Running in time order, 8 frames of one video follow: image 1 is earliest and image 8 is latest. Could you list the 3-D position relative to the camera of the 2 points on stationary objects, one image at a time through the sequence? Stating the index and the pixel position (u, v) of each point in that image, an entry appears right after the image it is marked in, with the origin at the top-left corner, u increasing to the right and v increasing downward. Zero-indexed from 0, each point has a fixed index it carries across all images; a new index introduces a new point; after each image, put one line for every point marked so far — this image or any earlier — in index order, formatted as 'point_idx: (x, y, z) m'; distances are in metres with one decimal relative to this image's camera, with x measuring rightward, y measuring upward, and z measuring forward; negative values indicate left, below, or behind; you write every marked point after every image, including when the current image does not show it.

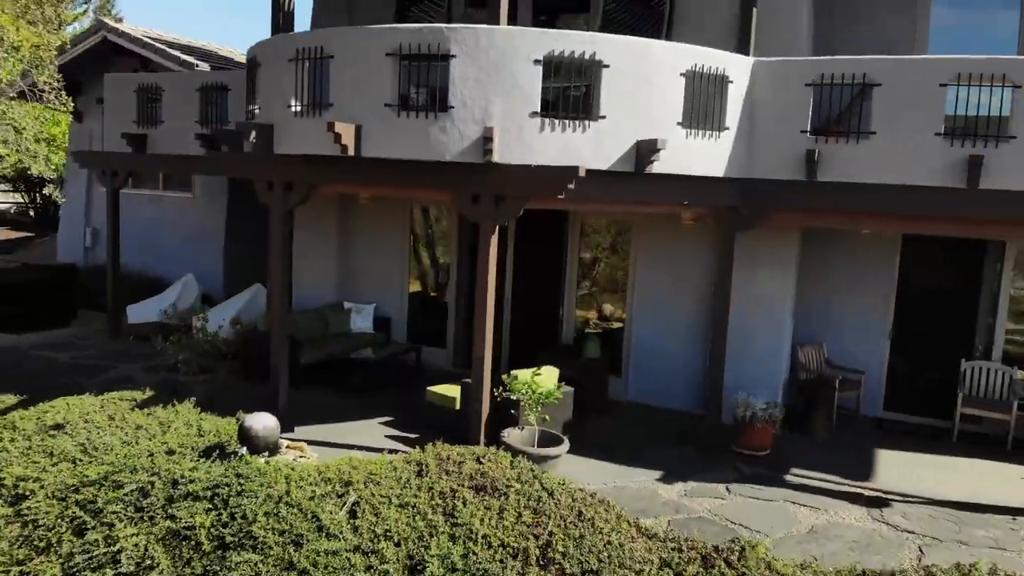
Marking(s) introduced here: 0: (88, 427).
0: (-3.1, -0.9, +6.0) m
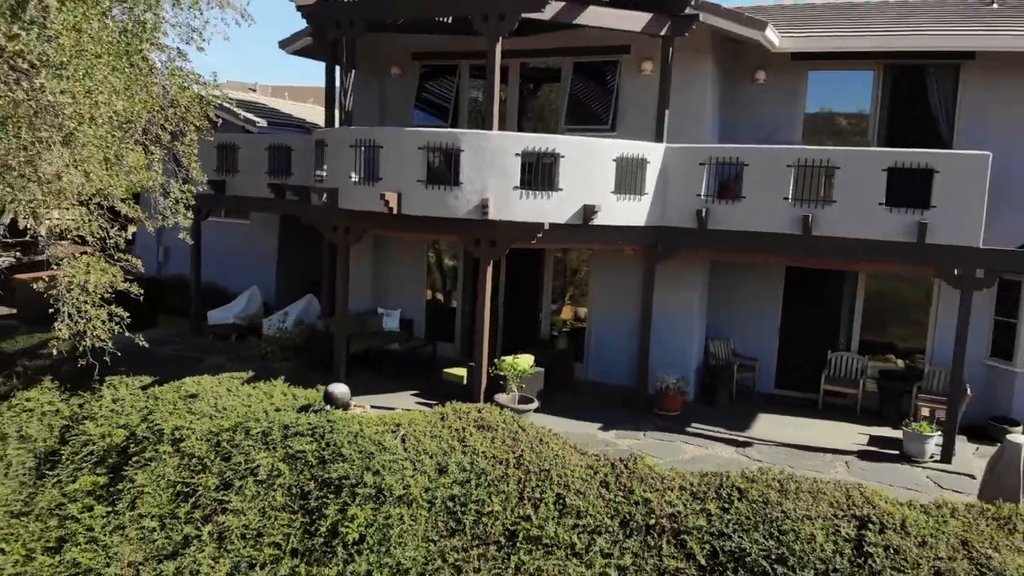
0: (-3.2, -1.1, +8.9) m
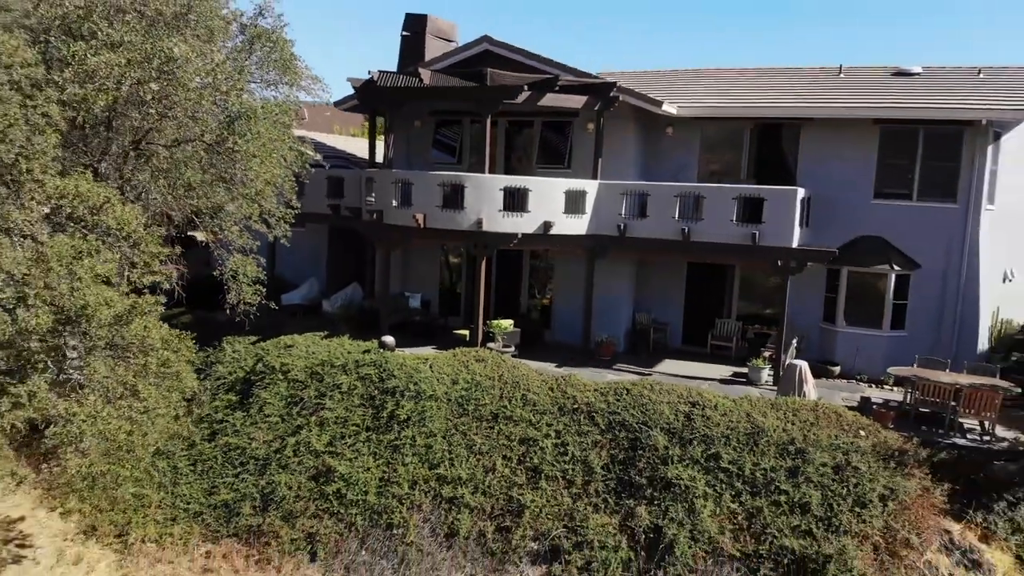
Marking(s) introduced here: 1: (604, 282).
0: (-3.4, -0.9, +13.7) m
1: (+1.7, +0.1, +16.3) m
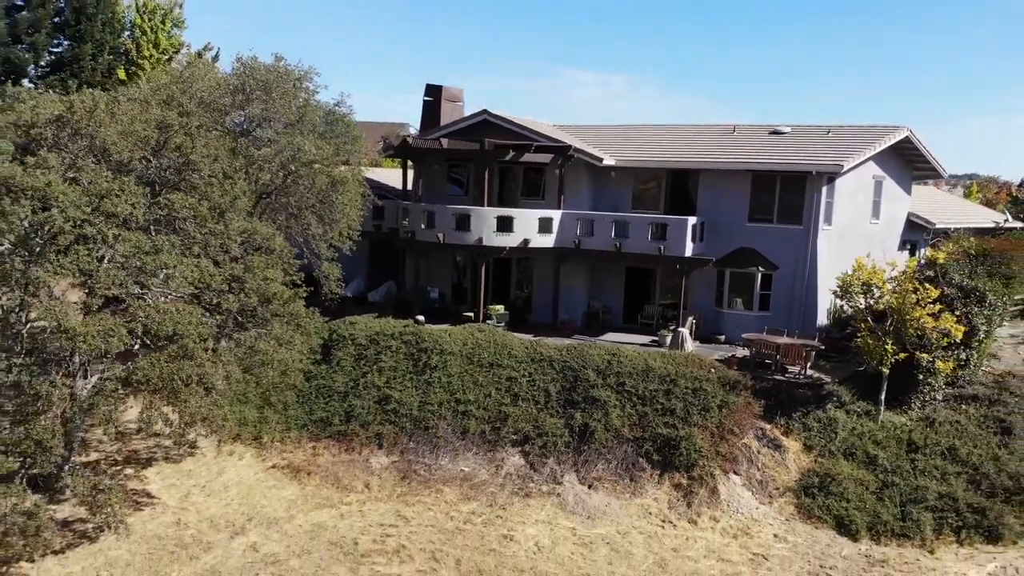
0: (-3.7, -0.8, +20.6) m
1: (+1.5, +0.2, +23.2) m
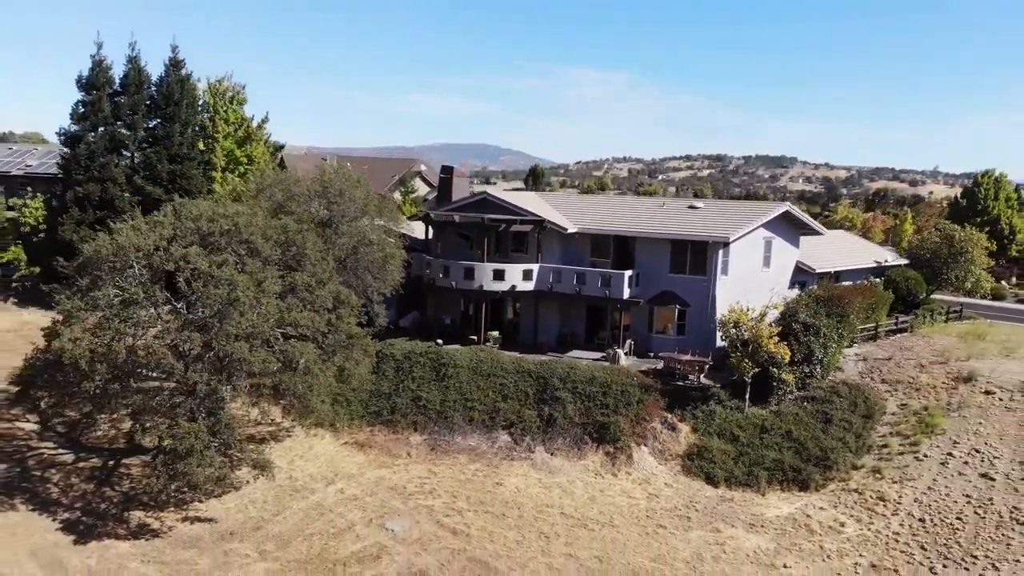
0: (-4.0, -1.9, +29.7) m
1: (+1.2, -0.9, +32.2) m
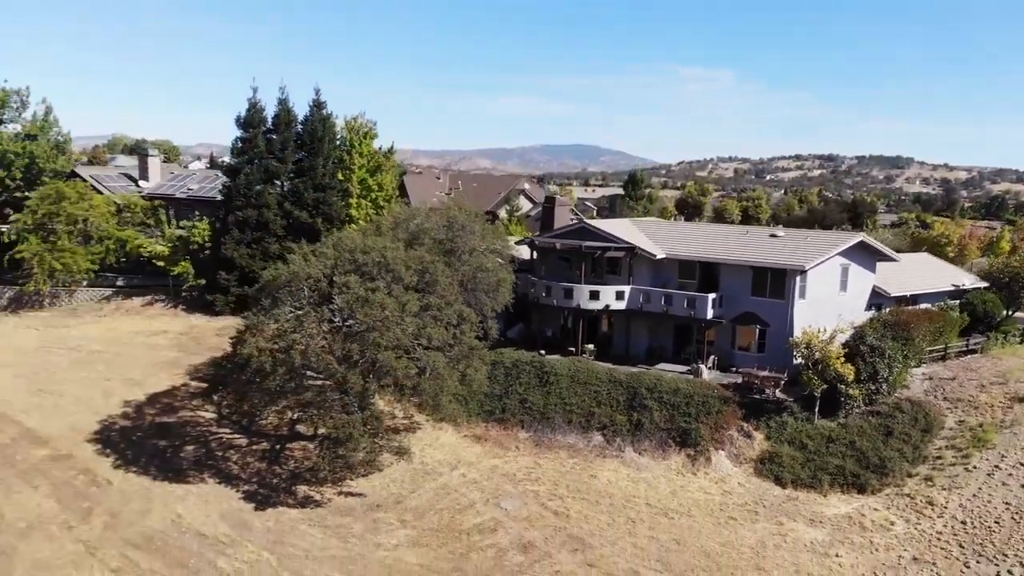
0: (-0.1, -2.7, +34.6) m
1: (+5.4, -1.8, +36.5) m
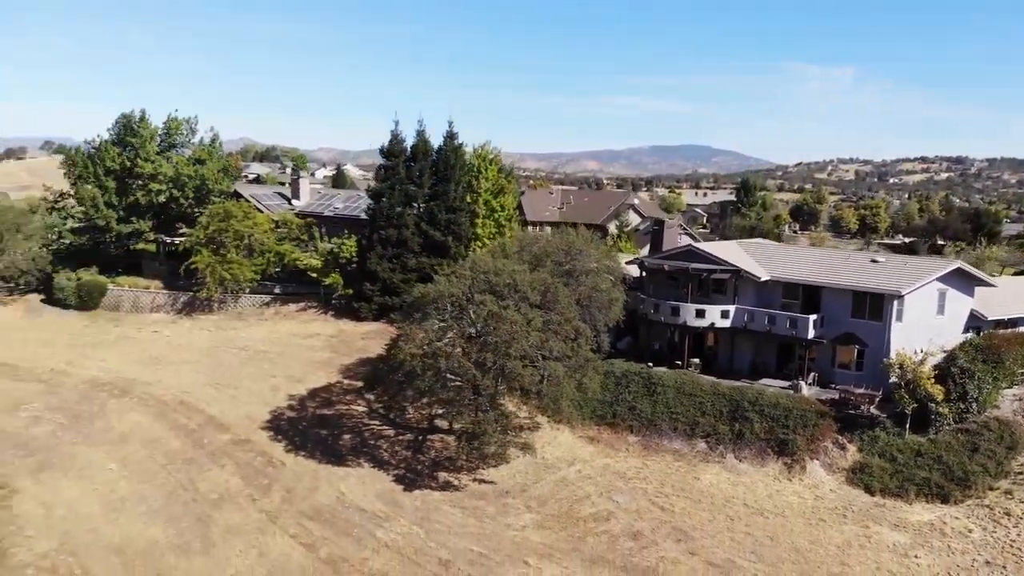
0: (+5.1, -3.6, +38.8) m
1: (+10.8, -2.7, +40.0) m
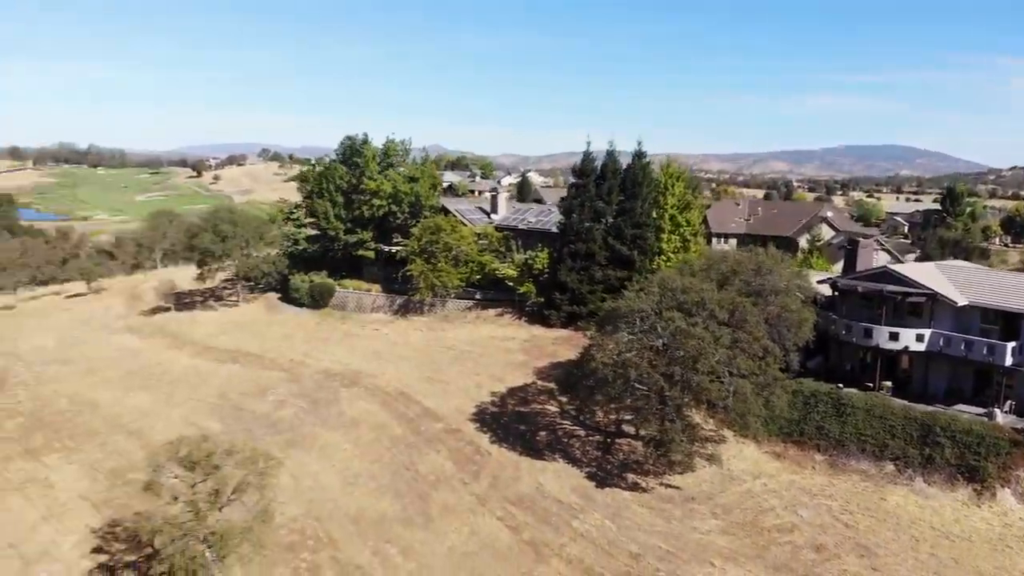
0: (+14.3, -4.6, +40.4) m
1: (+20.1, -4.0, +40.5) m
